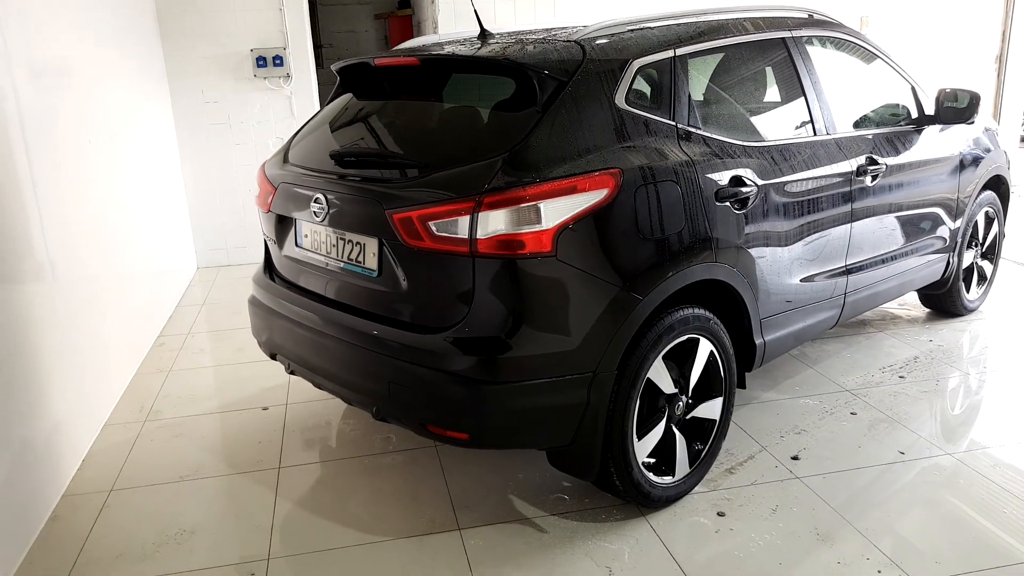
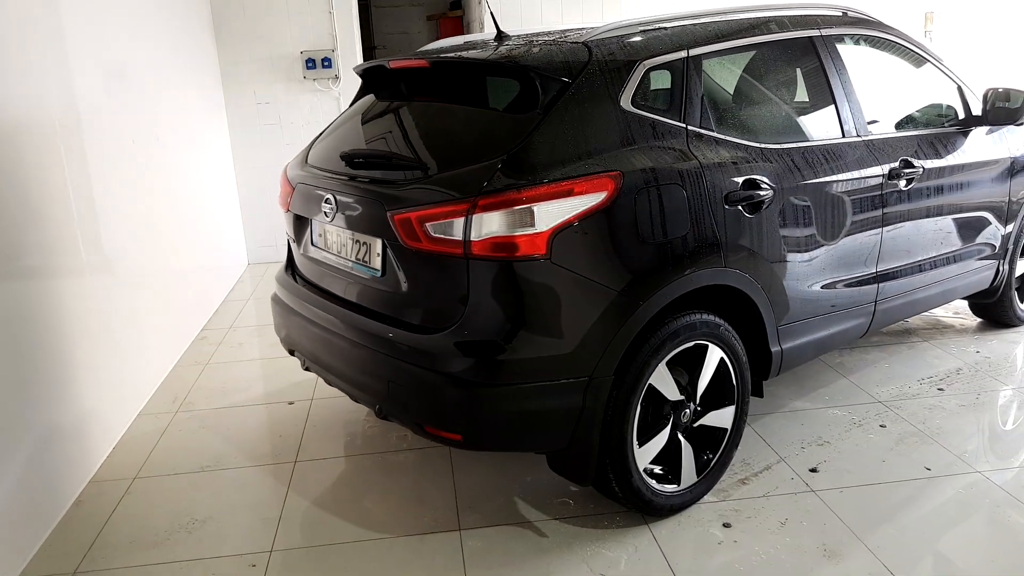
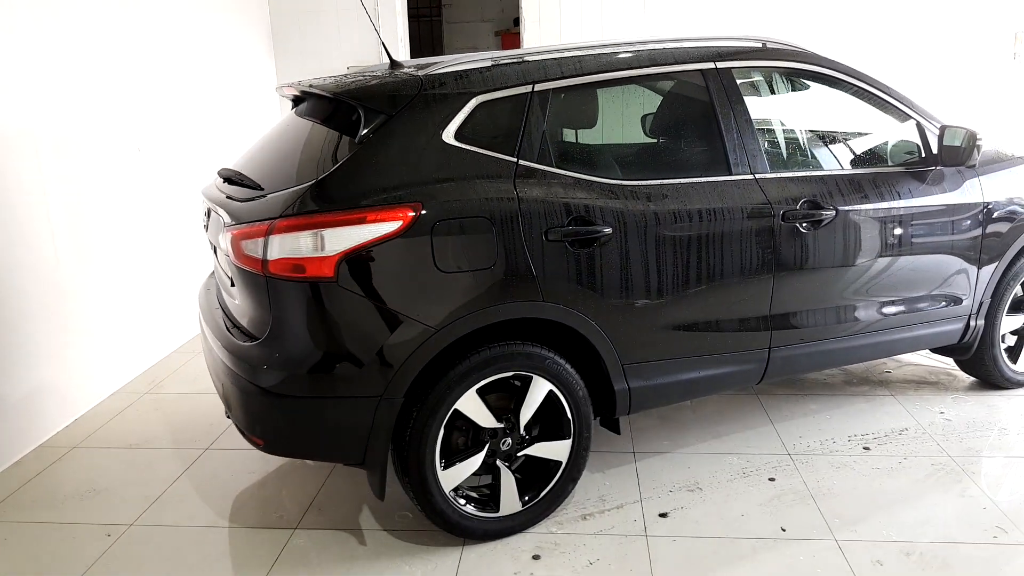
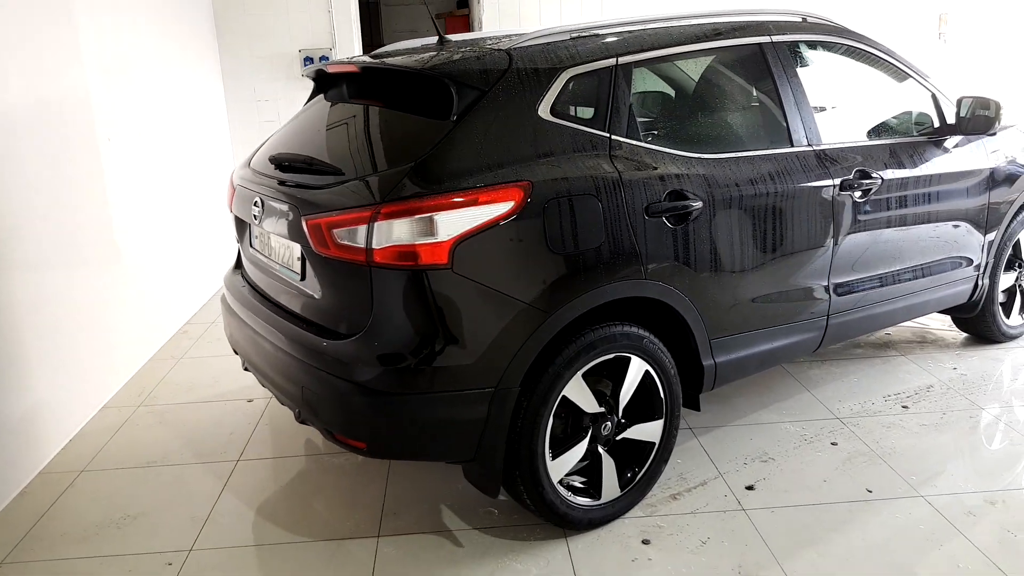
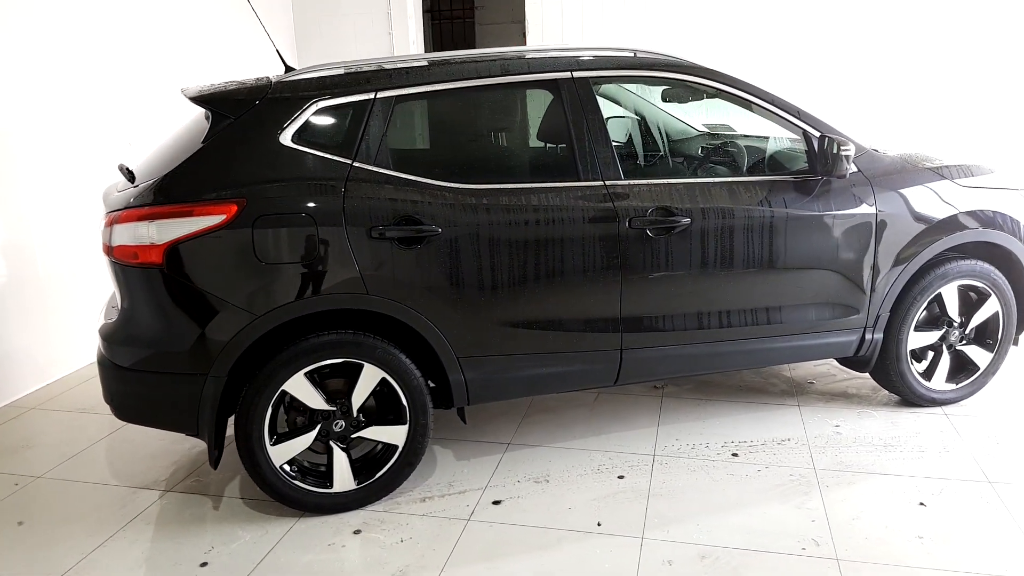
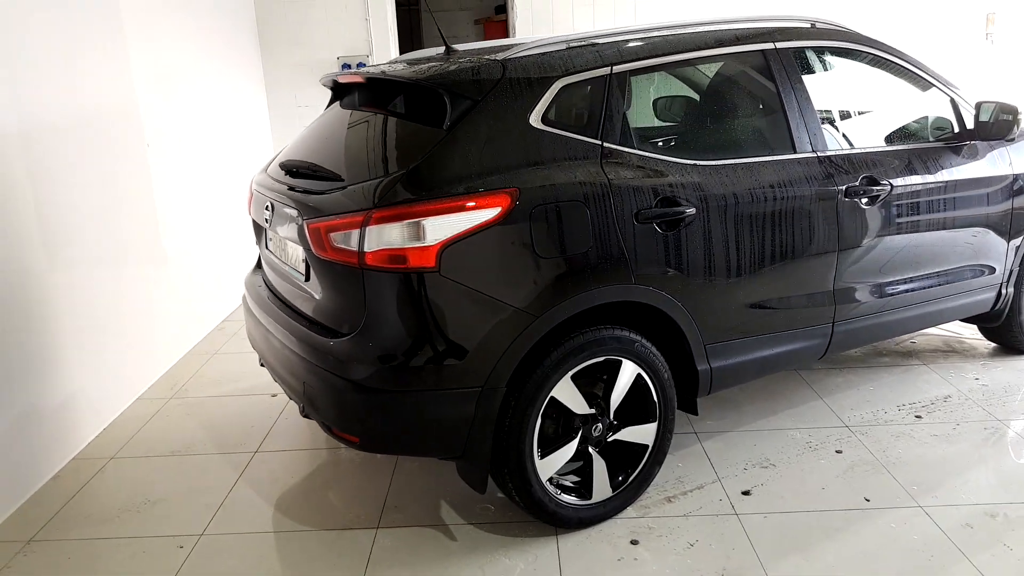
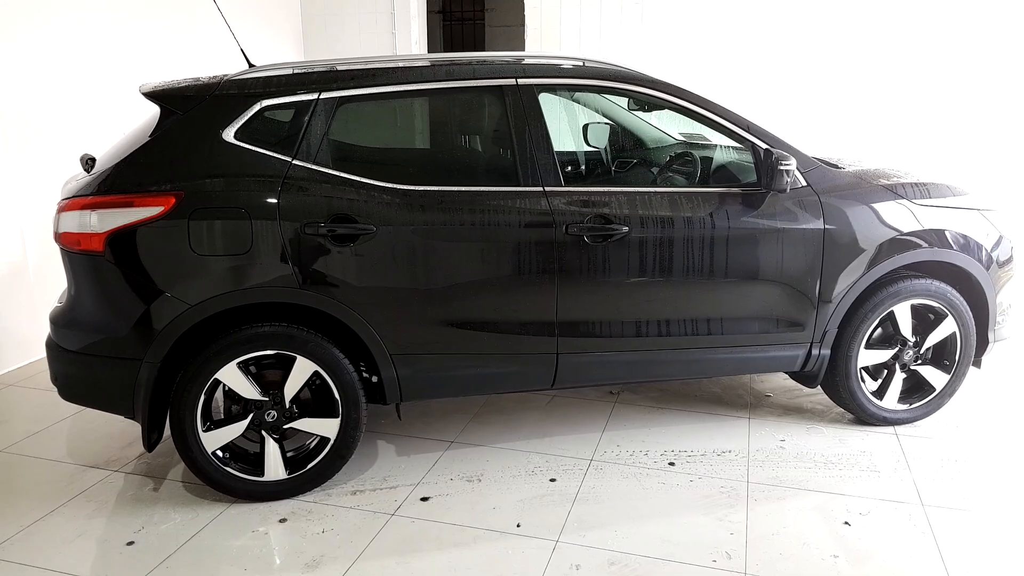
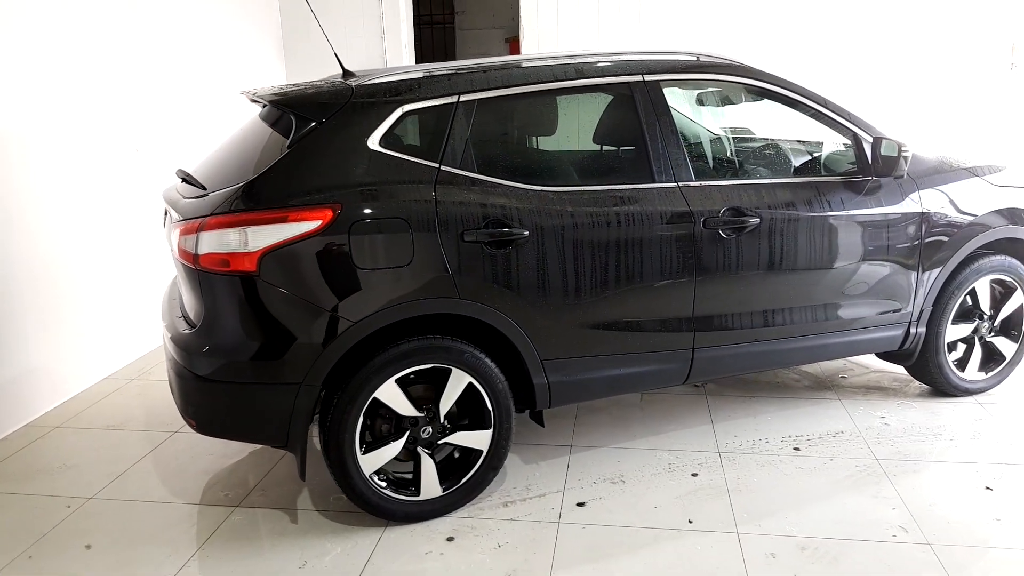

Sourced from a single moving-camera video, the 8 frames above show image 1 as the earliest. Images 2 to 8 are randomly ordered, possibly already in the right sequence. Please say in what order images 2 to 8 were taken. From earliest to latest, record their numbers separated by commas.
2, 4, 6, 3, 8, 5, 7
